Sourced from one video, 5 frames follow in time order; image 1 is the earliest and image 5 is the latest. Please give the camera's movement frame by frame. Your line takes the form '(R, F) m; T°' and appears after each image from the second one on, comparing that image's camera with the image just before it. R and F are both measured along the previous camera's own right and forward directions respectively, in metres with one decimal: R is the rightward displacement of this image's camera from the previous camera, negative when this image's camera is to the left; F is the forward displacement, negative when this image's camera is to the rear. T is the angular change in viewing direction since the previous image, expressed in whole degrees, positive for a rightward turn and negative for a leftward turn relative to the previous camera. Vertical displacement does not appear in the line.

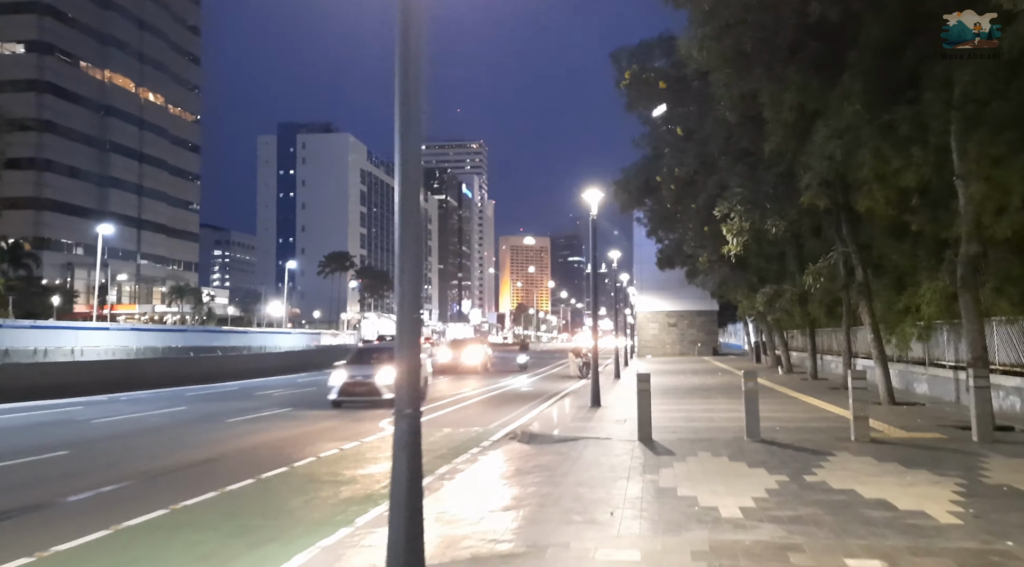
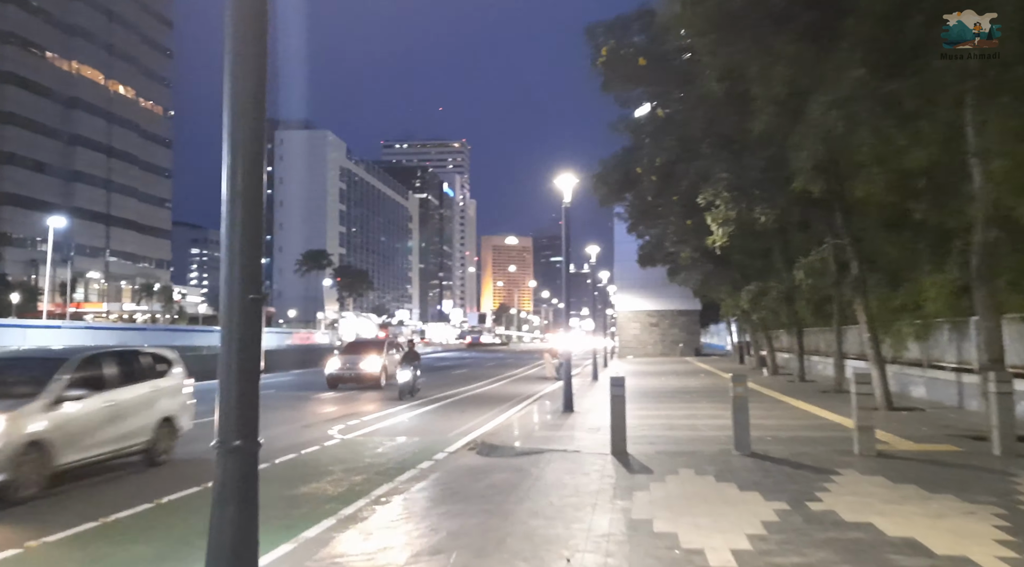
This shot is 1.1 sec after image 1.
(+0.4, +1.6) m; +1°
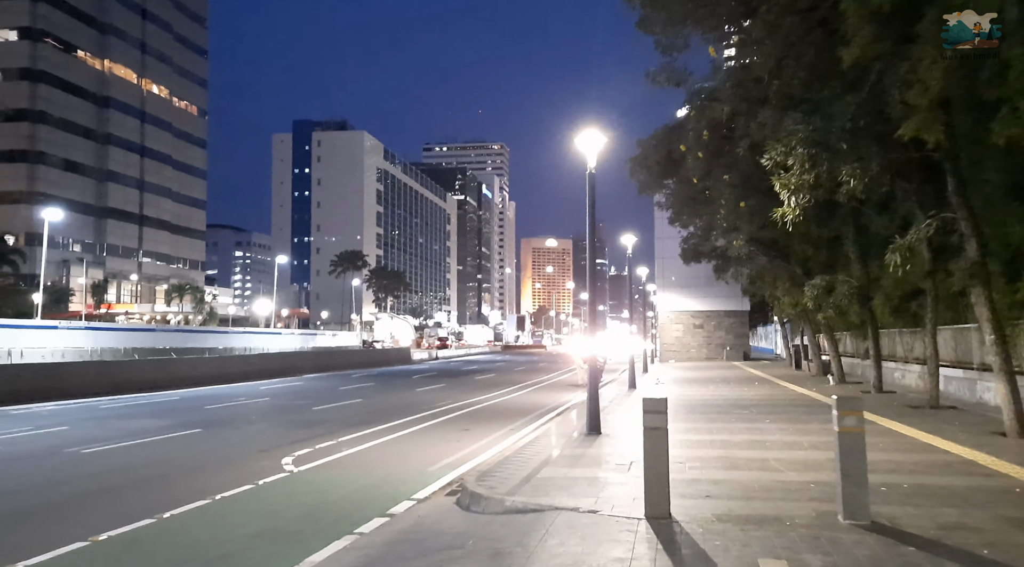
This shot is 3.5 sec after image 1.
(+0.5, +3.7) m; -3°
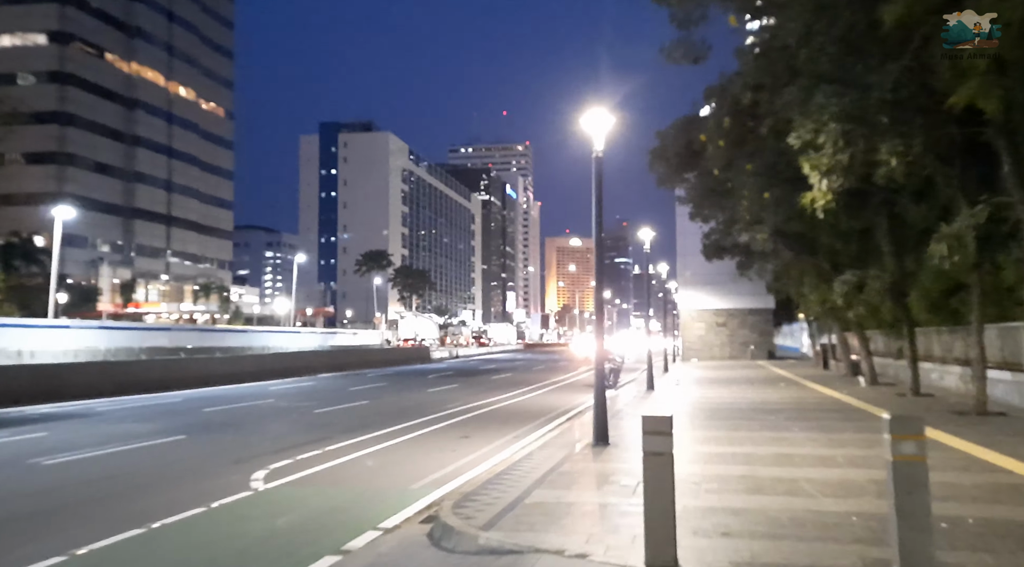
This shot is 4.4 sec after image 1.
(+0.4, +1.3) m; -2°
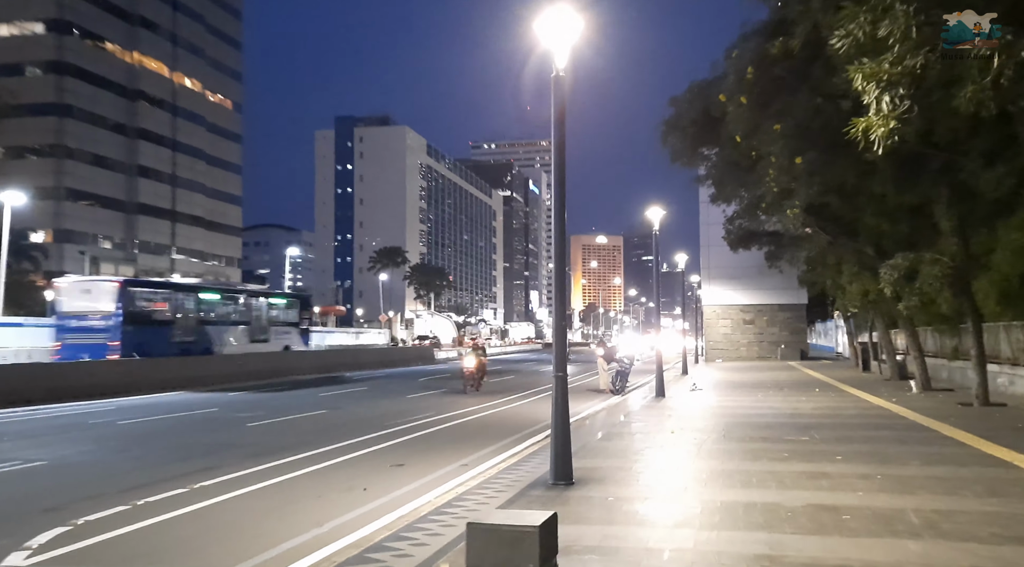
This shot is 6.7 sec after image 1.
(+1.1, +3.5) m; -2°
